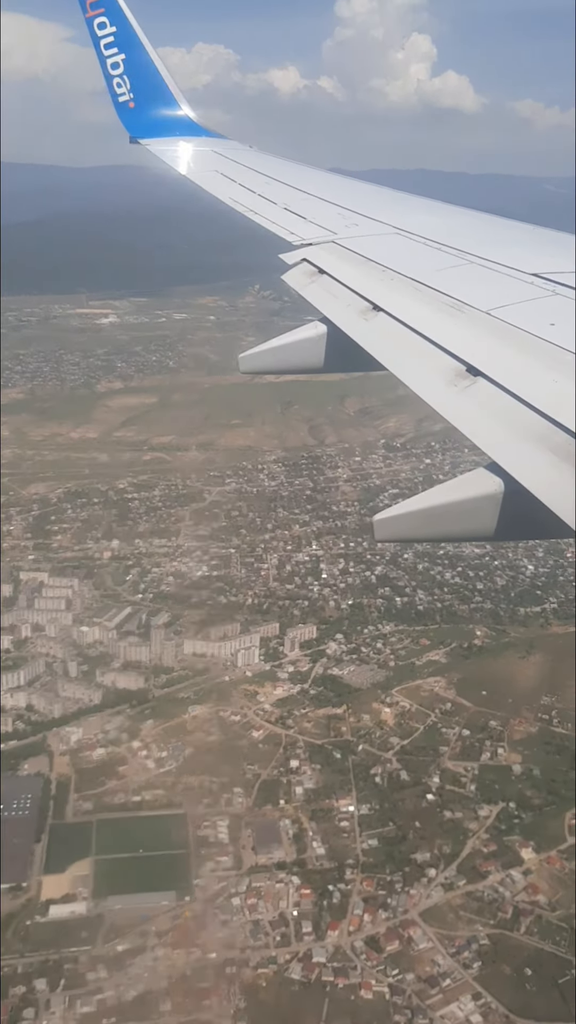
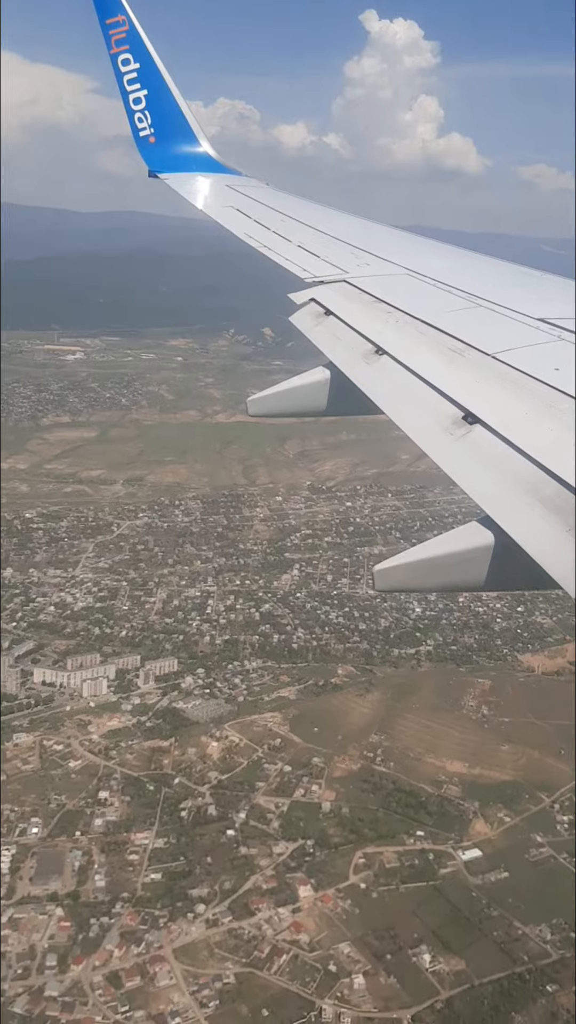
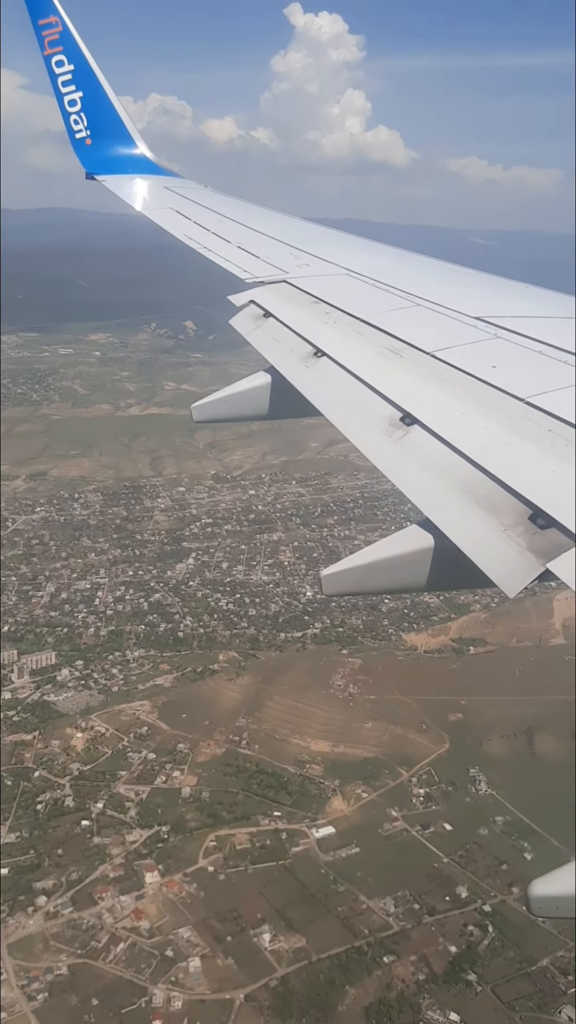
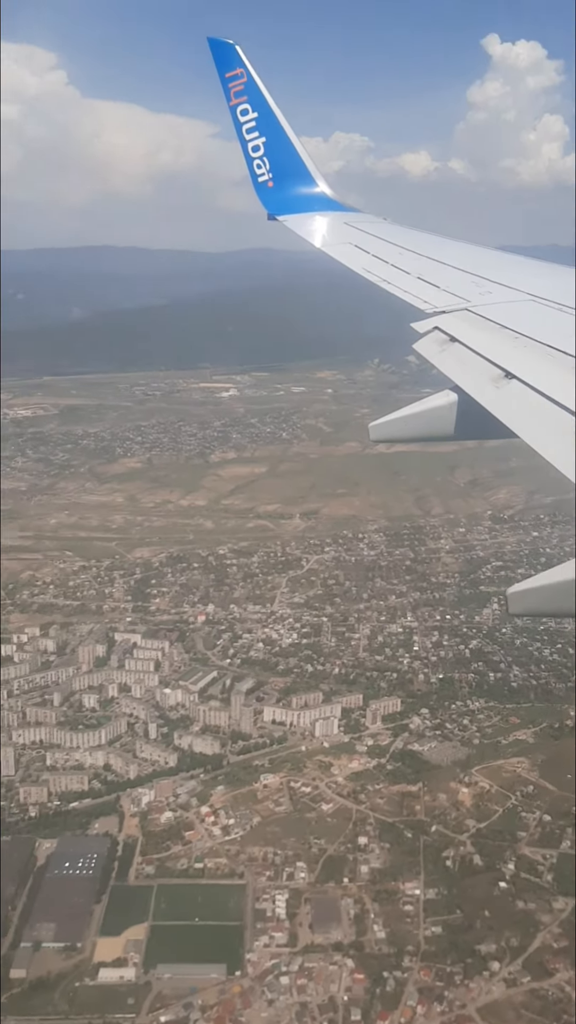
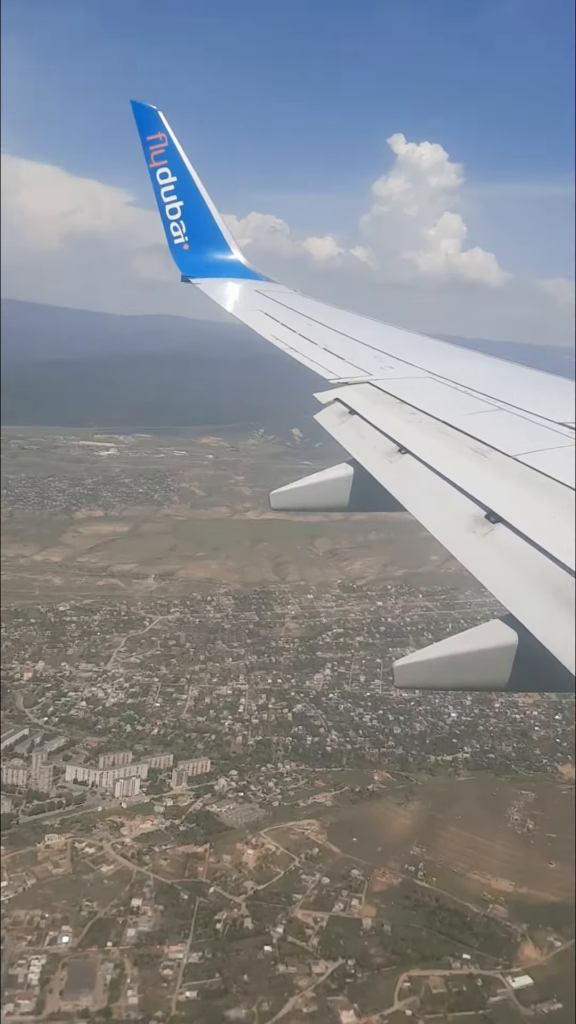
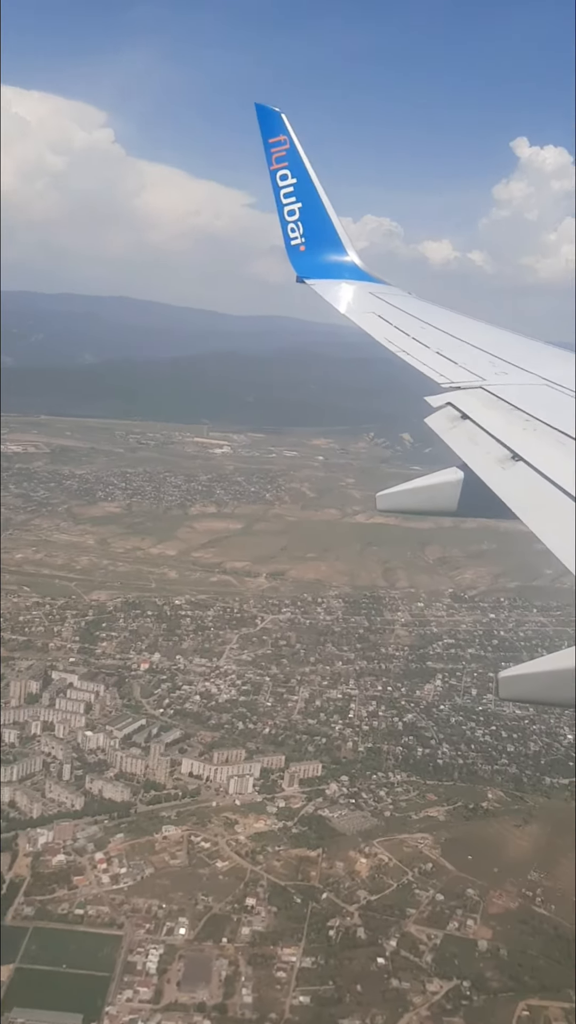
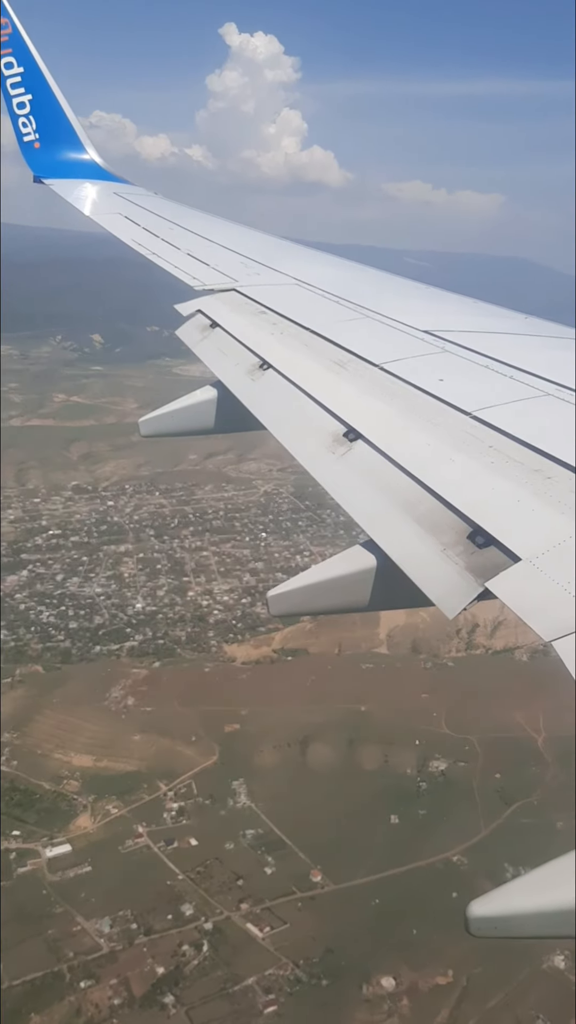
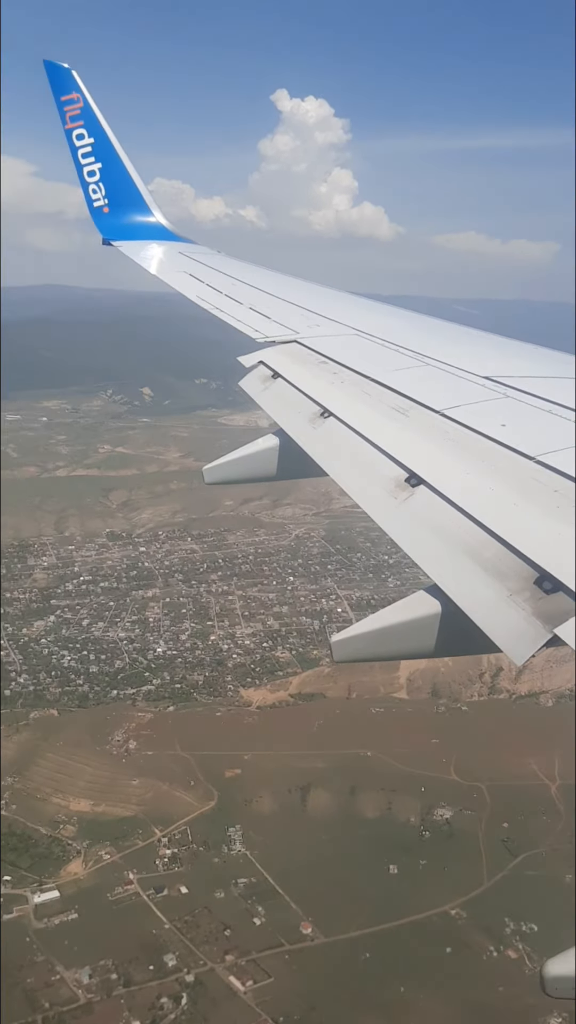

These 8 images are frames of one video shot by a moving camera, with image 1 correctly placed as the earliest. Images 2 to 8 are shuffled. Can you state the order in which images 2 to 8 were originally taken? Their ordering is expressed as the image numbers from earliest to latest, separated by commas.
4, 6, 5, 2, 3, 7, 8
